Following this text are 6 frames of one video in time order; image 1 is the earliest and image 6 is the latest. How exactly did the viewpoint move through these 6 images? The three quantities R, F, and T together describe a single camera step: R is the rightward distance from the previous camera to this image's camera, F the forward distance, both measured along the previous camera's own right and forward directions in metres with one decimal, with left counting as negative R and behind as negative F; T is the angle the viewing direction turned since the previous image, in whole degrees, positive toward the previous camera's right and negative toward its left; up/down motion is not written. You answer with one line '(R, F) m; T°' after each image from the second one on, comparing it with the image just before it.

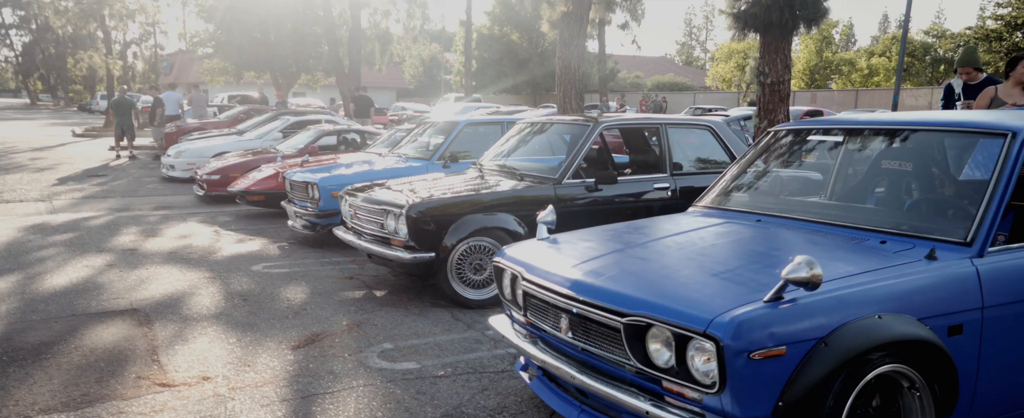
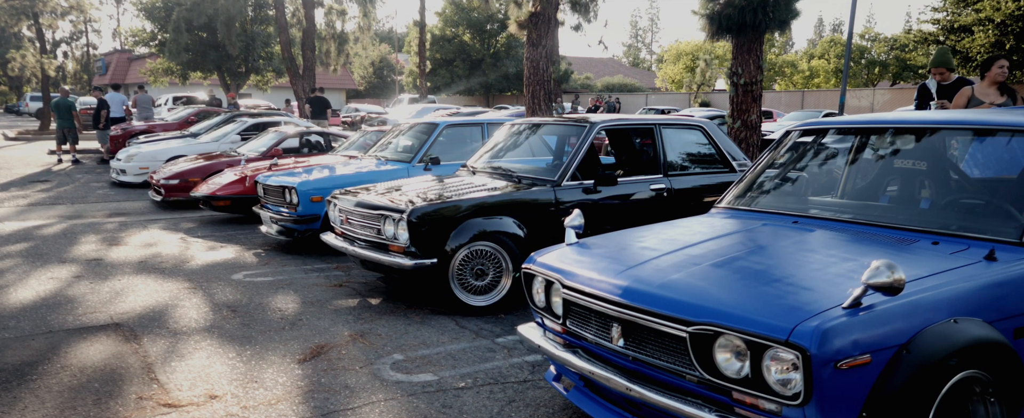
(-0.4, +0.1) m; +4°
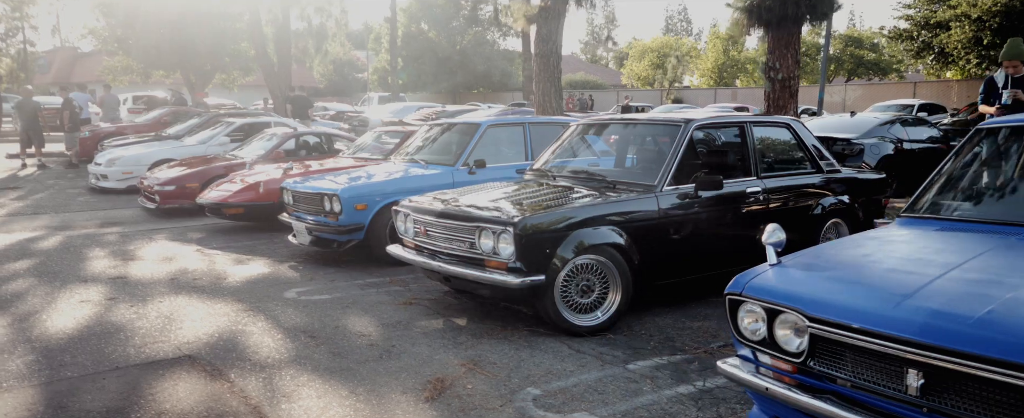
(-0.9, +0.4) m; +3°
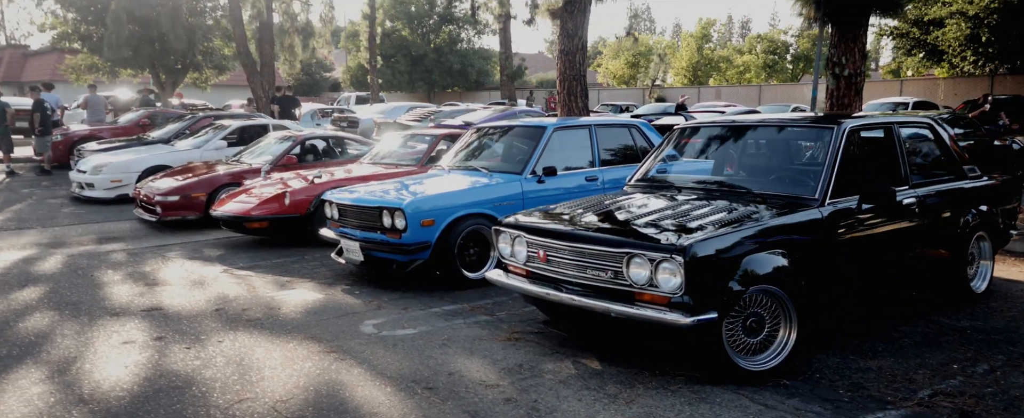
(-1.0, +0.7) m; +2°
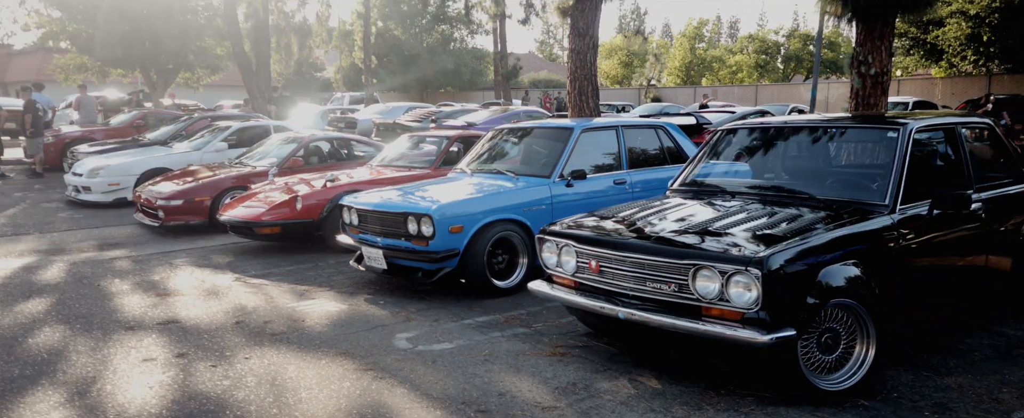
(-0.4, +0.3) m; +1°
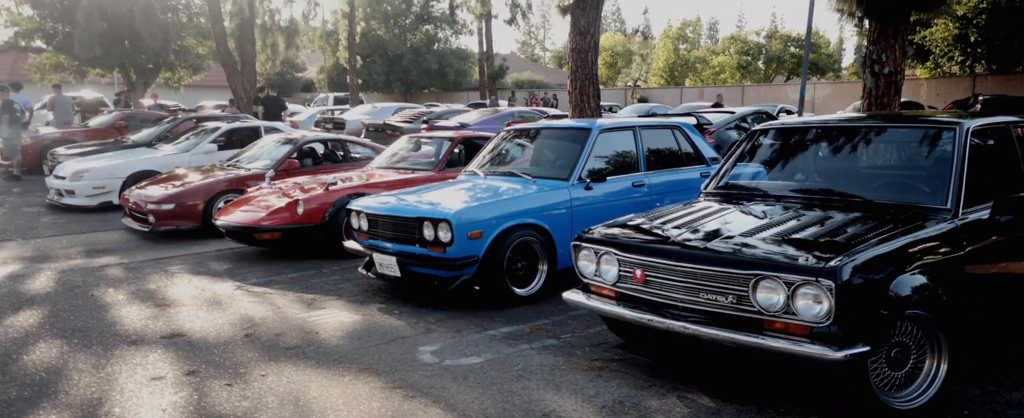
(-0.3, +0.3) m; +1°
